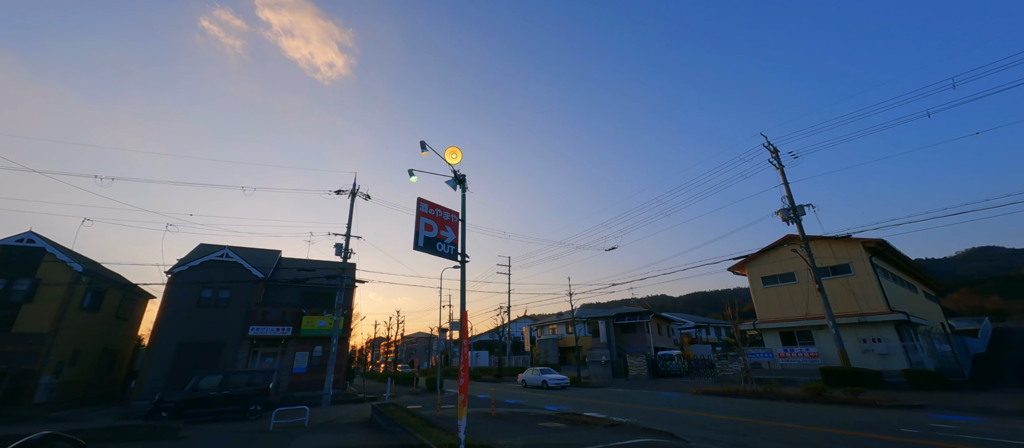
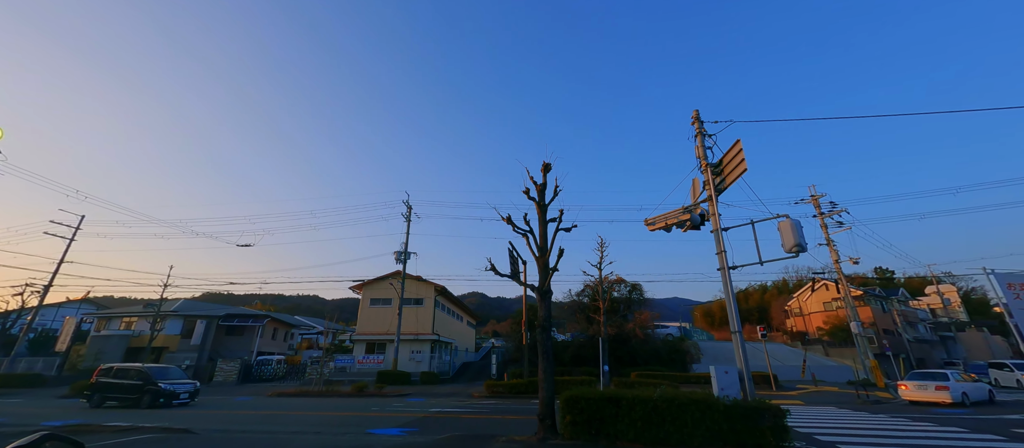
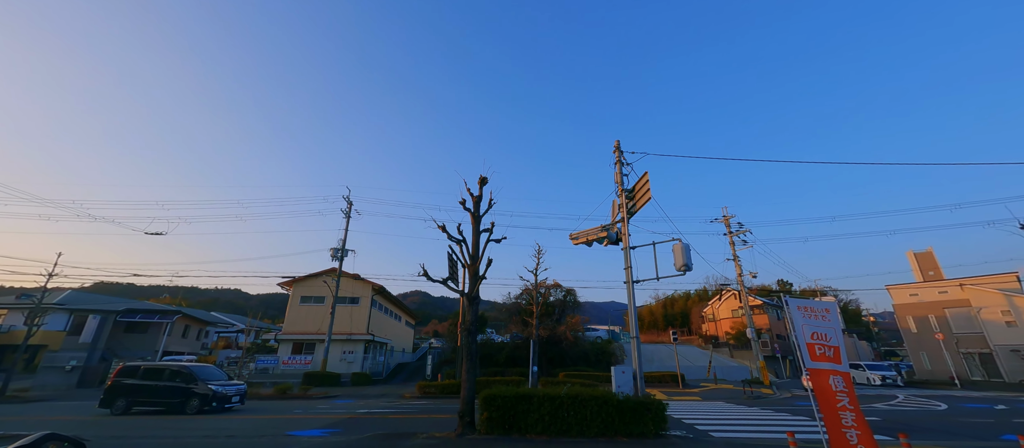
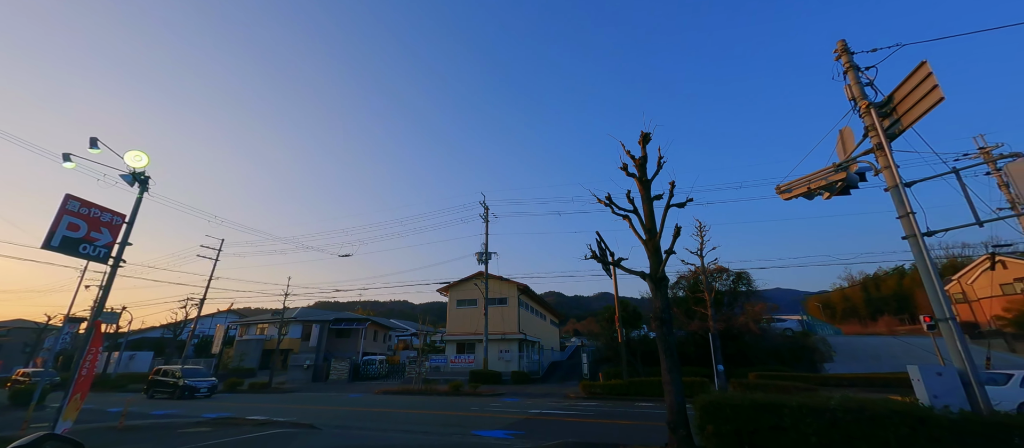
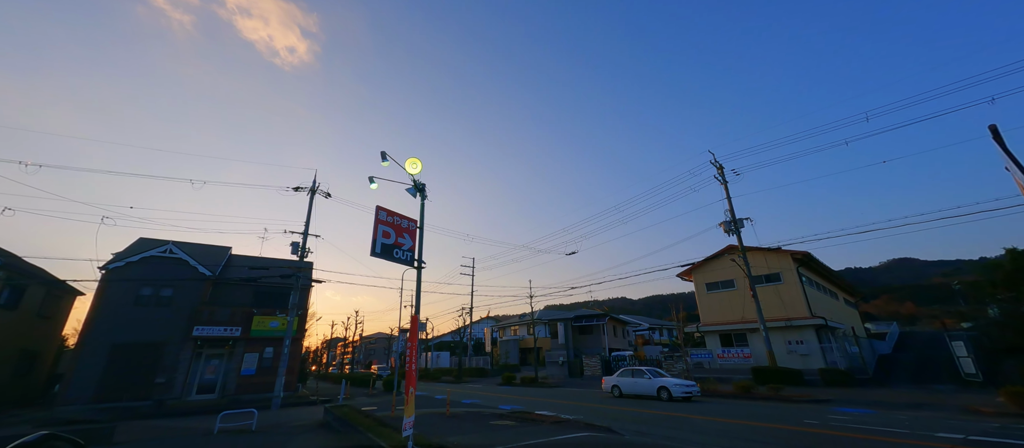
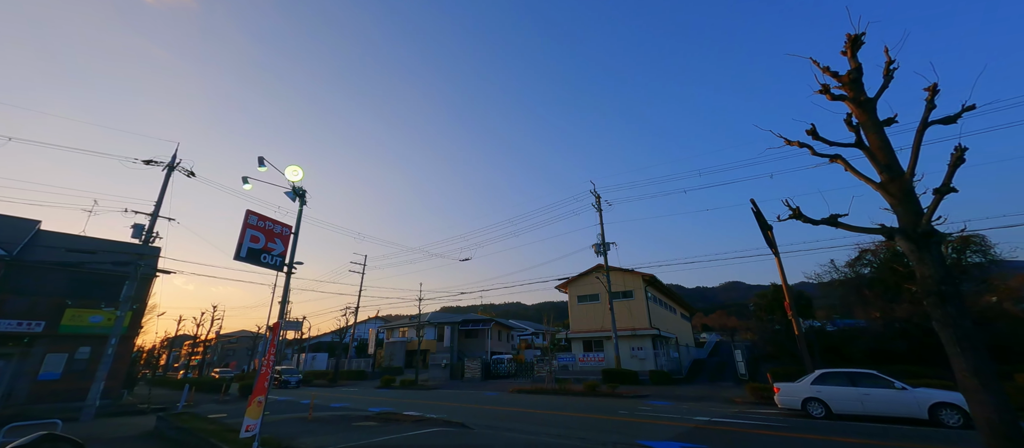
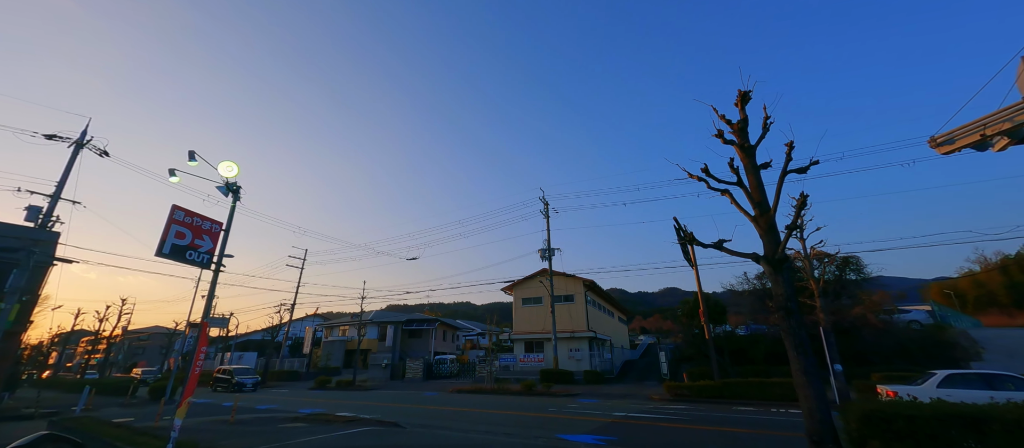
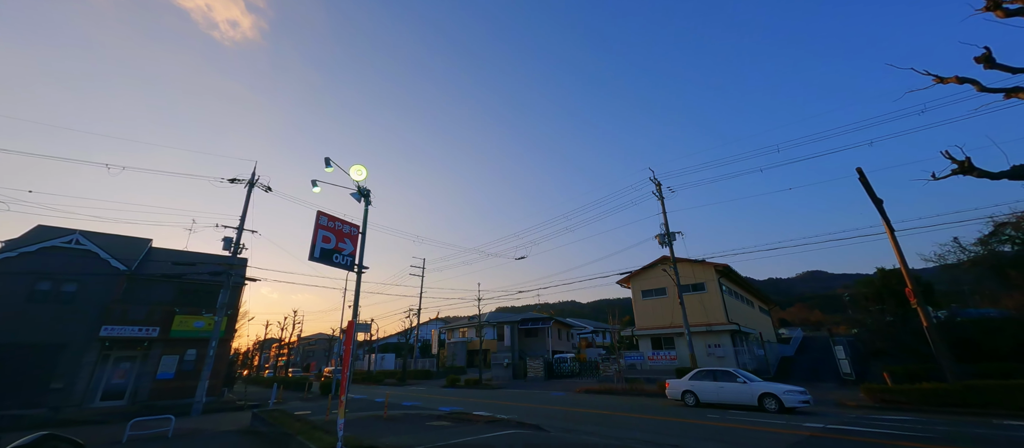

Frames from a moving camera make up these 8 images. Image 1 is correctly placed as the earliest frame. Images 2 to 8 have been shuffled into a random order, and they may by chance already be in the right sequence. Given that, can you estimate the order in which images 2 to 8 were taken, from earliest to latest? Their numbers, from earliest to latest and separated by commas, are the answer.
5, 8, 6, 7, 4, 2, 3
